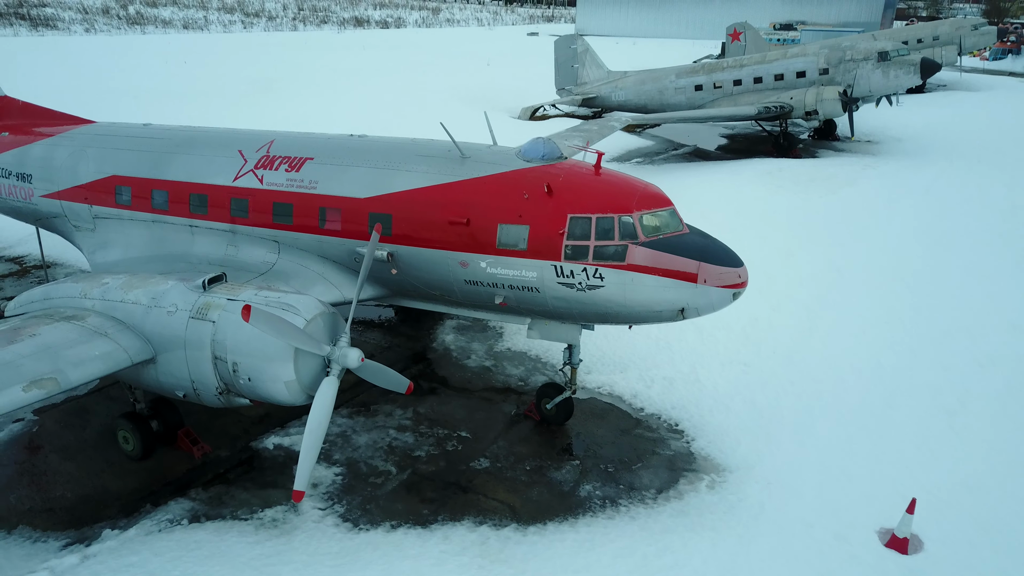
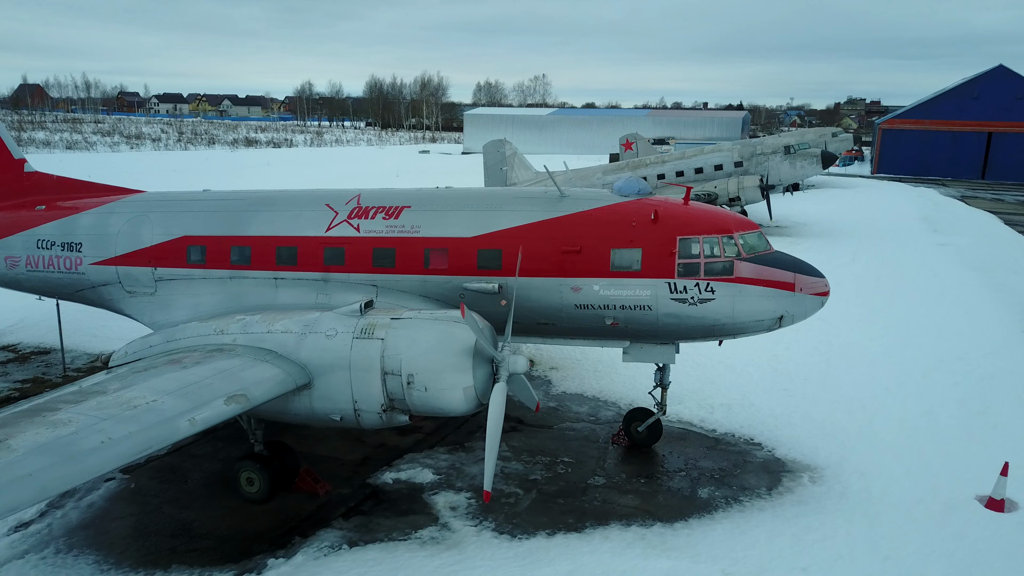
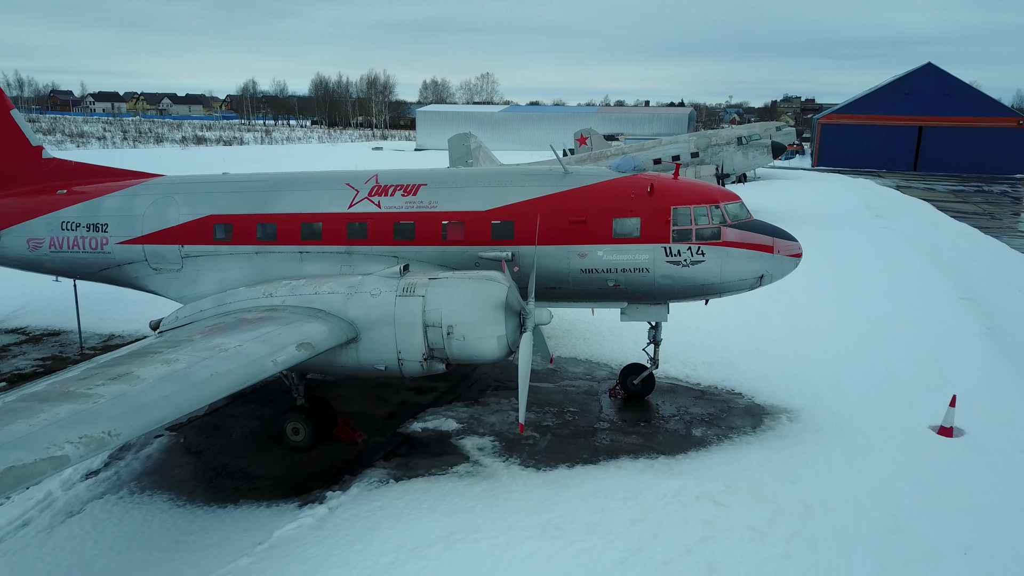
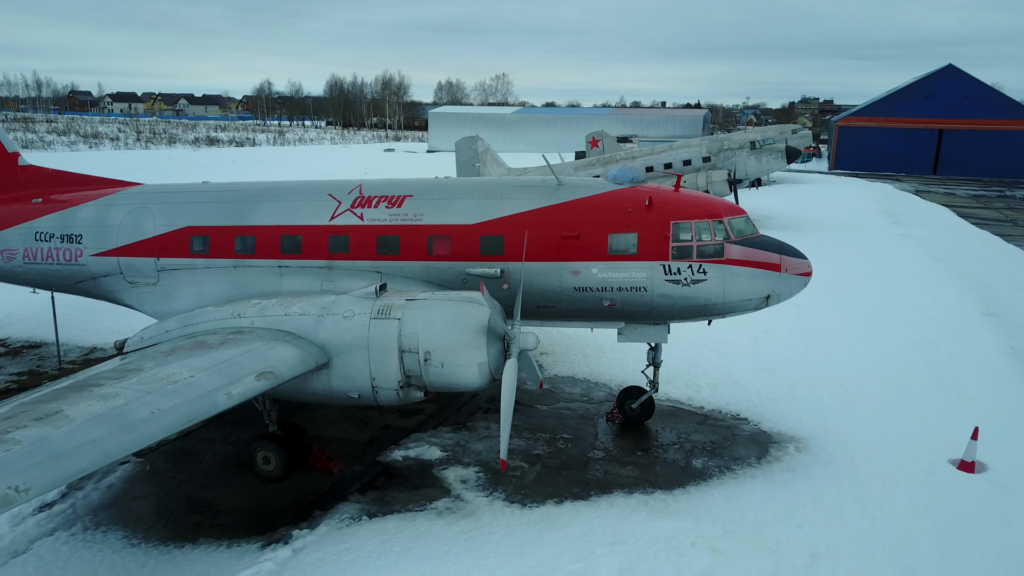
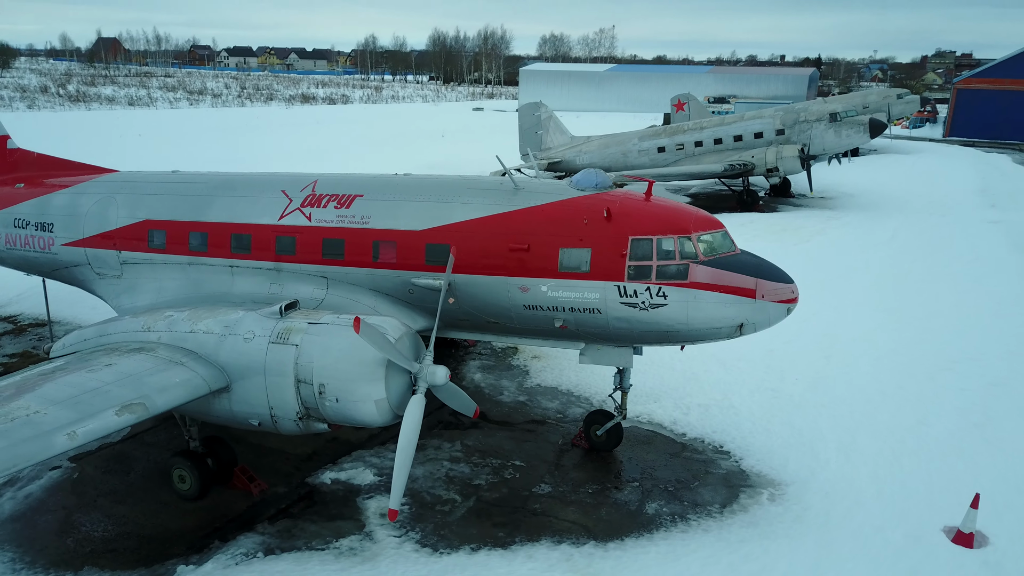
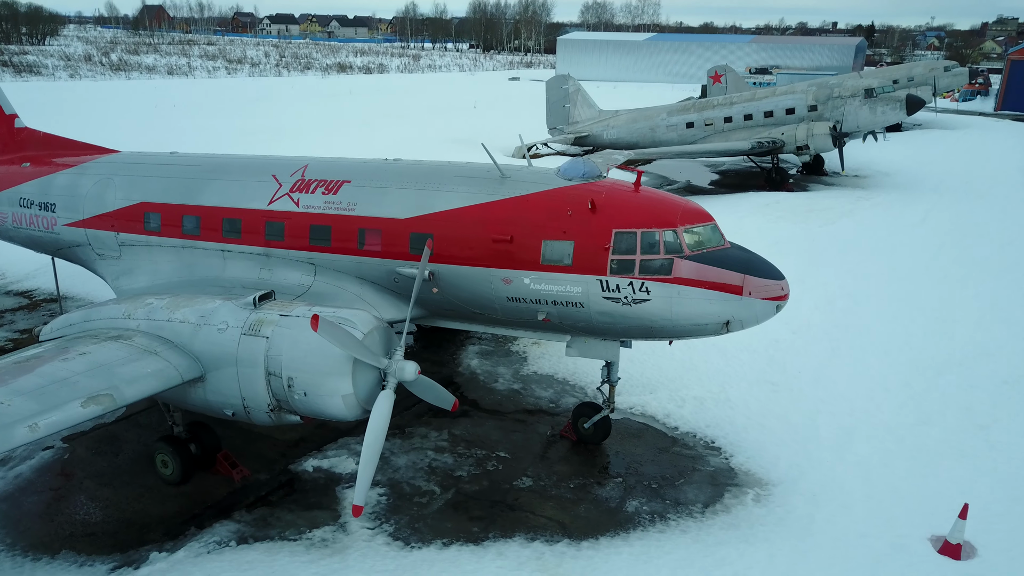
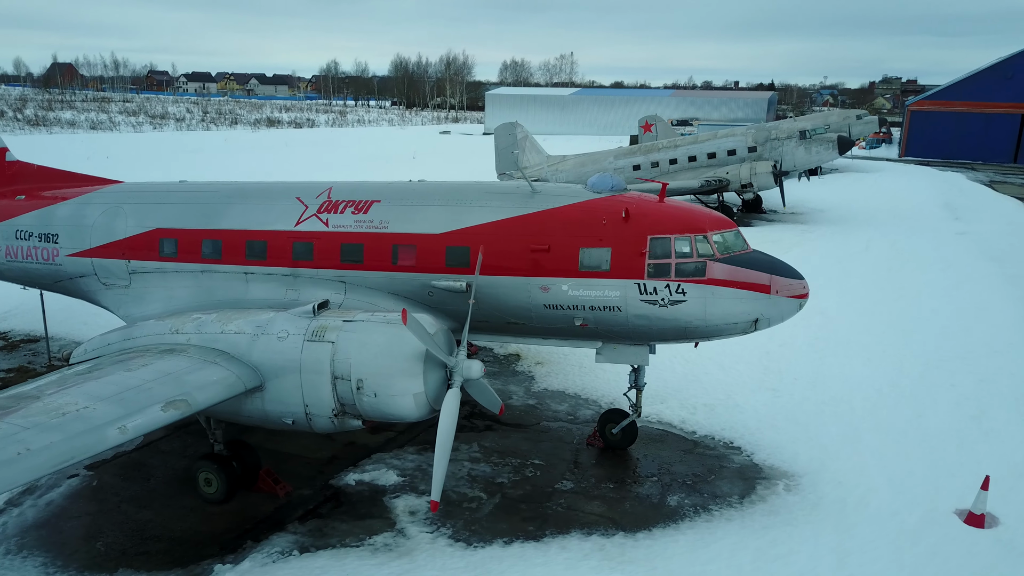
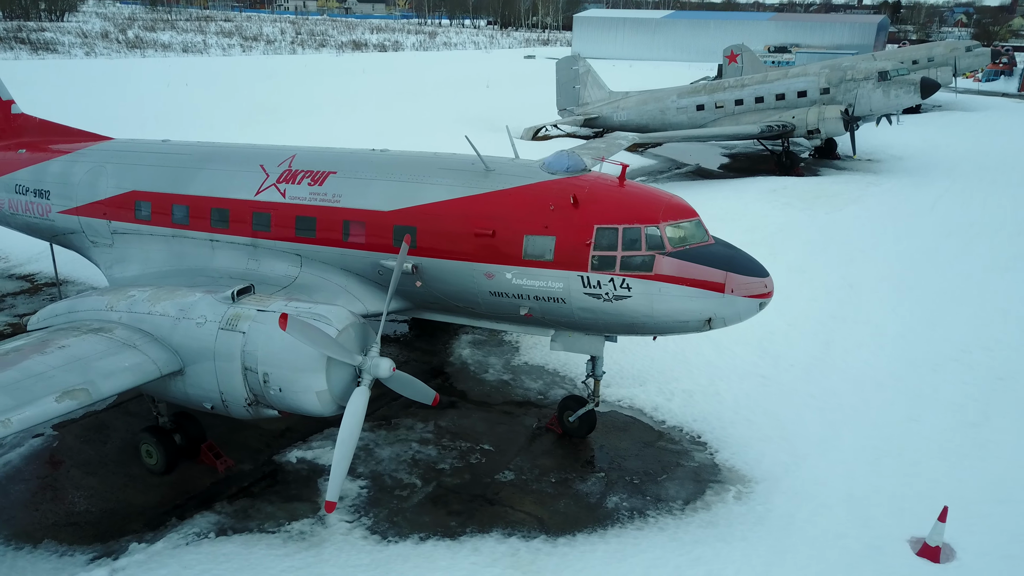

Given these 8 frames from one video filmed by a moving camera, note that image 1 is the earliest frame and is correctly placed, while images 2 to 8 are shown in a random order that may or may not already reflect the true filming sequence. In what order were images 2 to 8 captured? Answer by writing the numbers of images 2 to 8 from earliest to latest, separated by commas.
8, 6, 5, 7, 2, 4, 3
